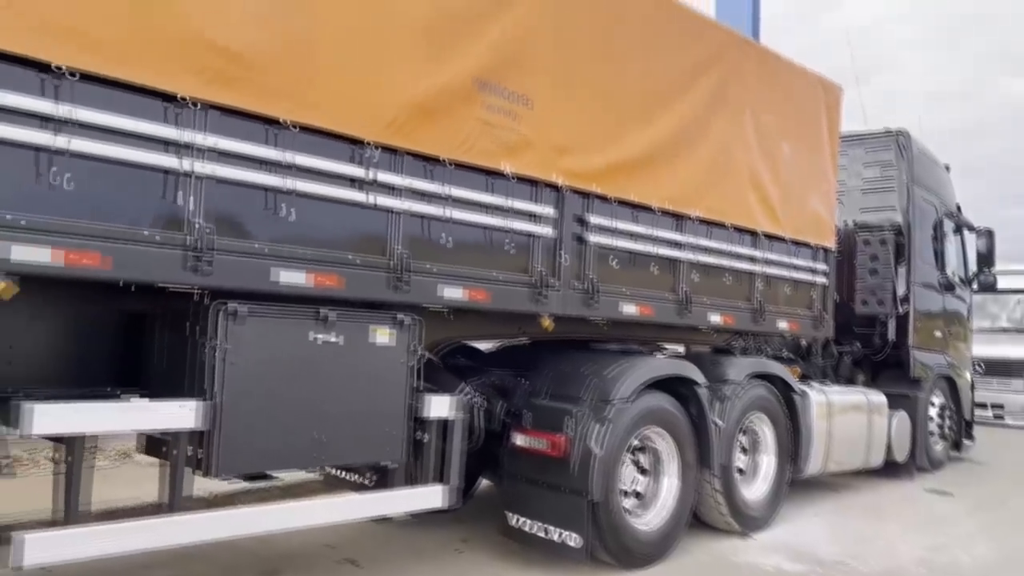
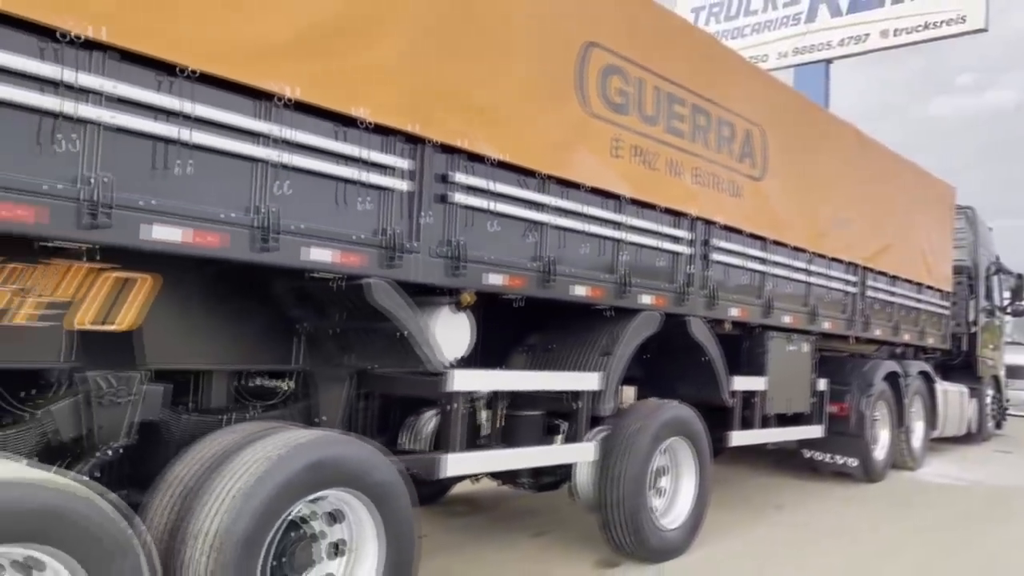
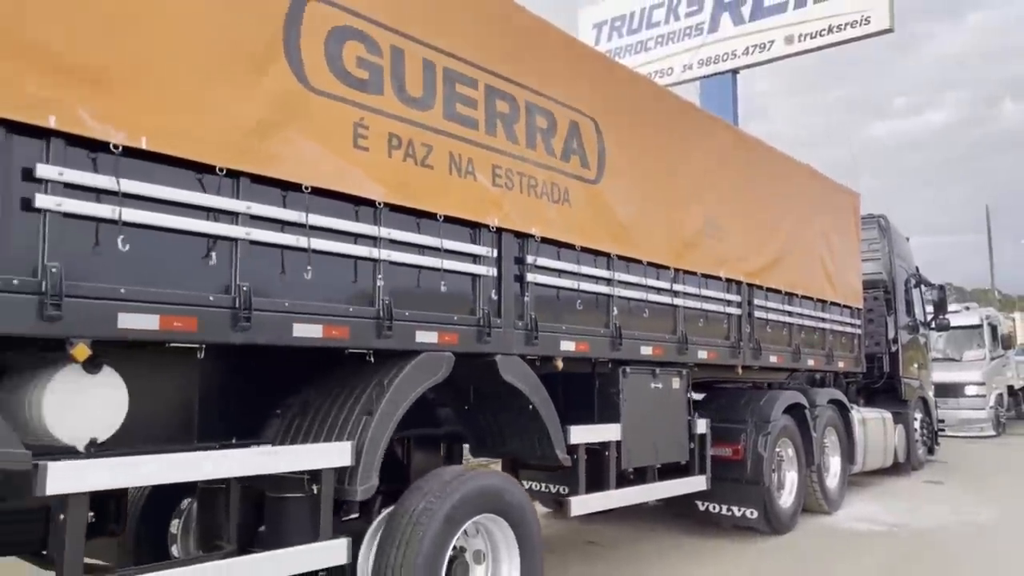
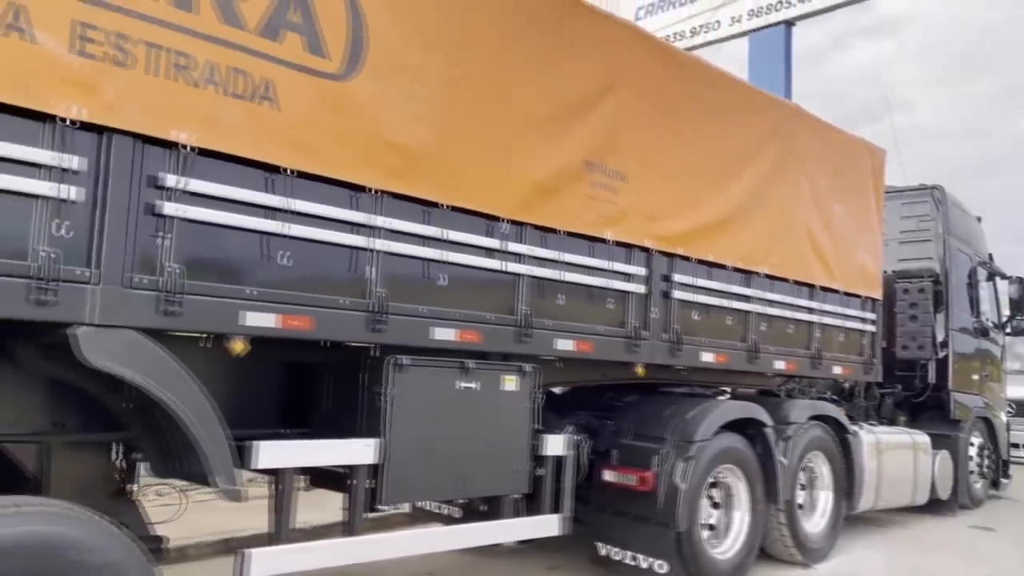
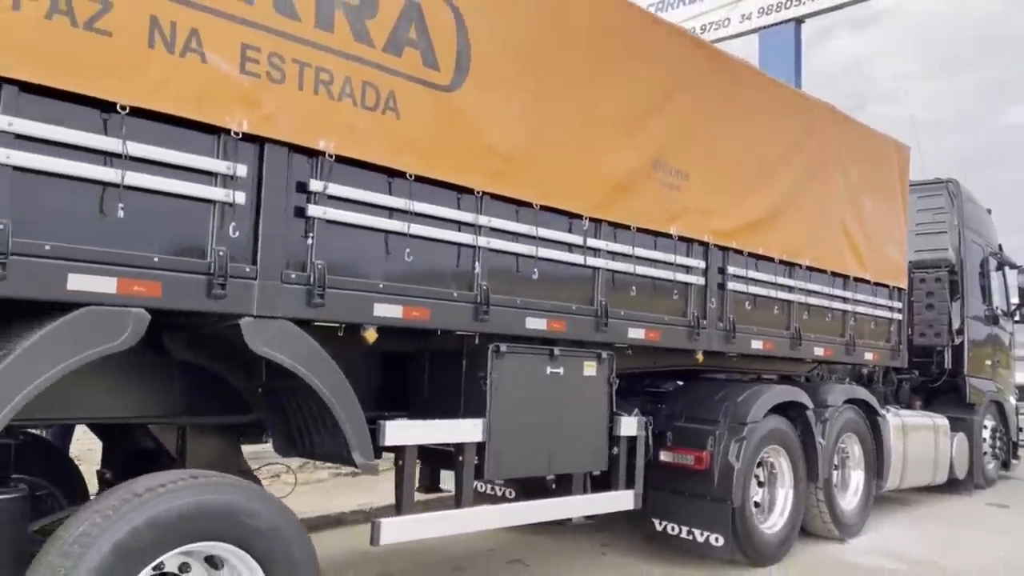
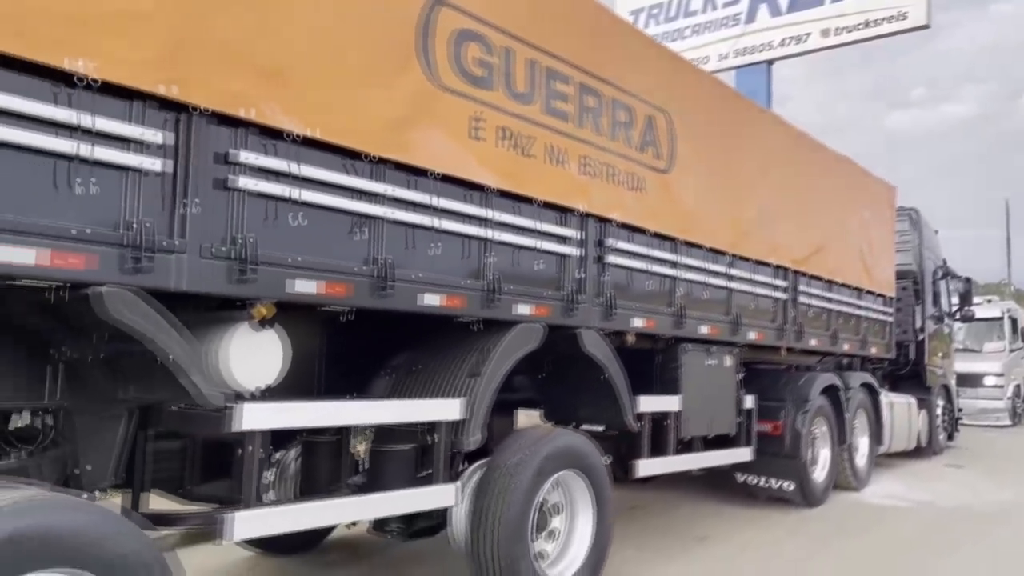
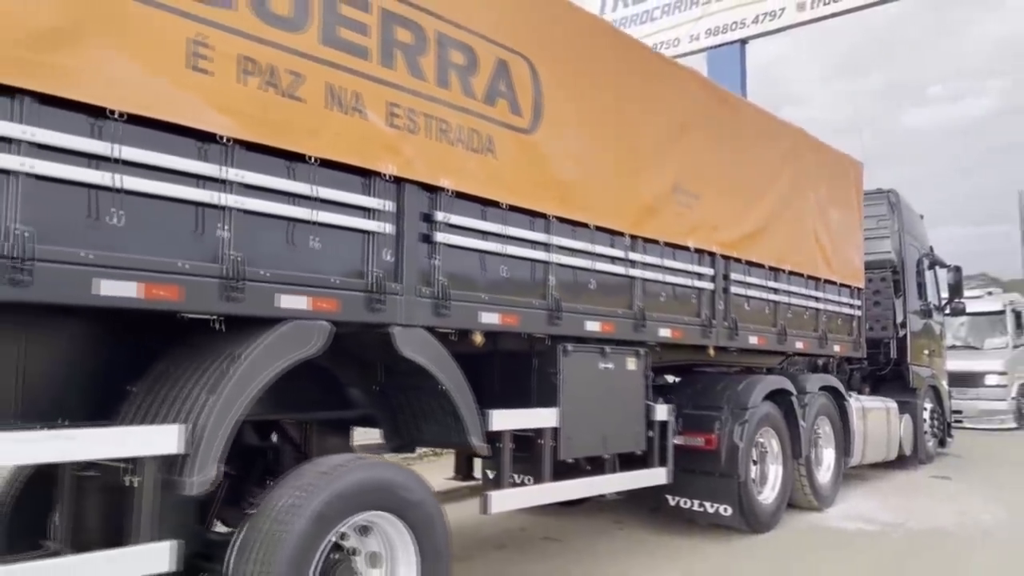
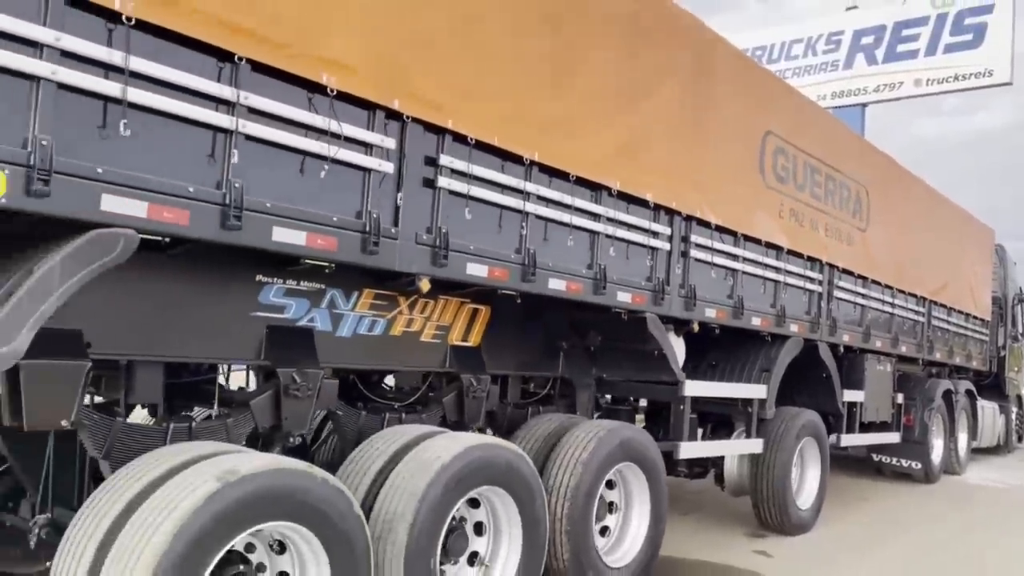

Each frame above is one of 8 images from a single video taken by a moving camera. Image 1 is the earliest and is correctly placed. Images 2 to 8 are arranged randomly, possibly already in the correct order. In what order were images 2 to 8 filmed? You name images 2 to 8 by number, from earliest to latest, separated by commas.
4, 5, 7, 3, 6, 2, 8
